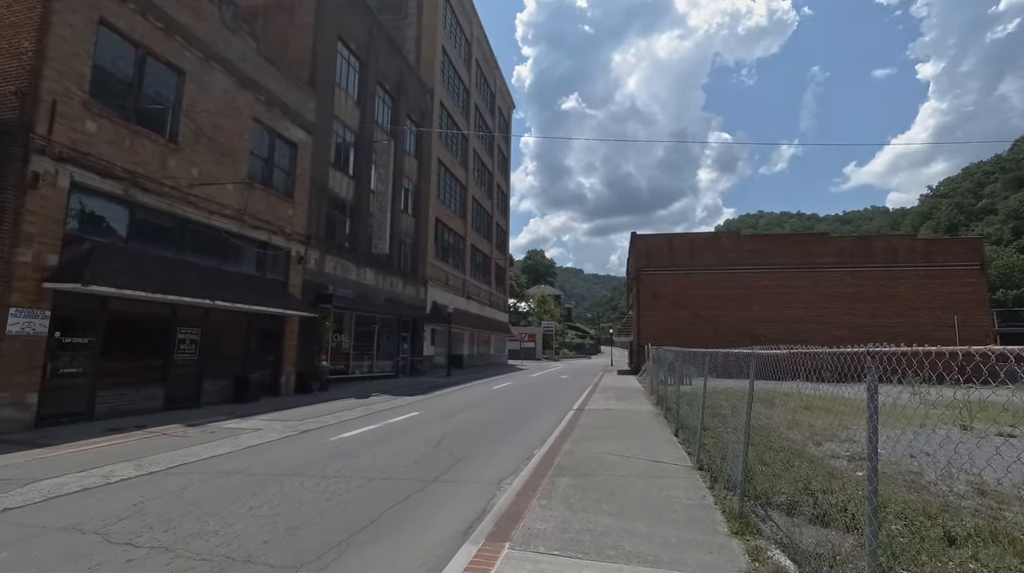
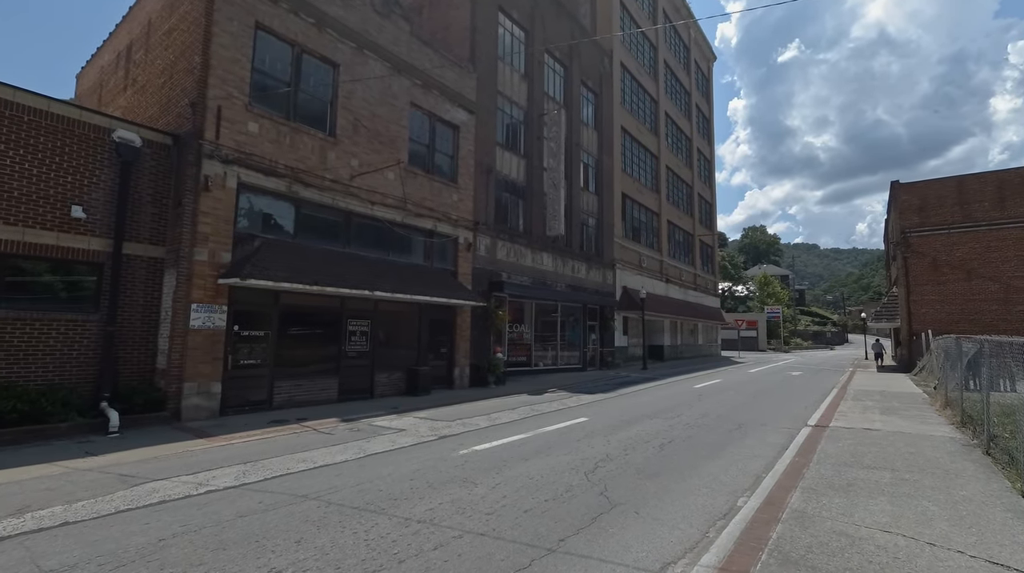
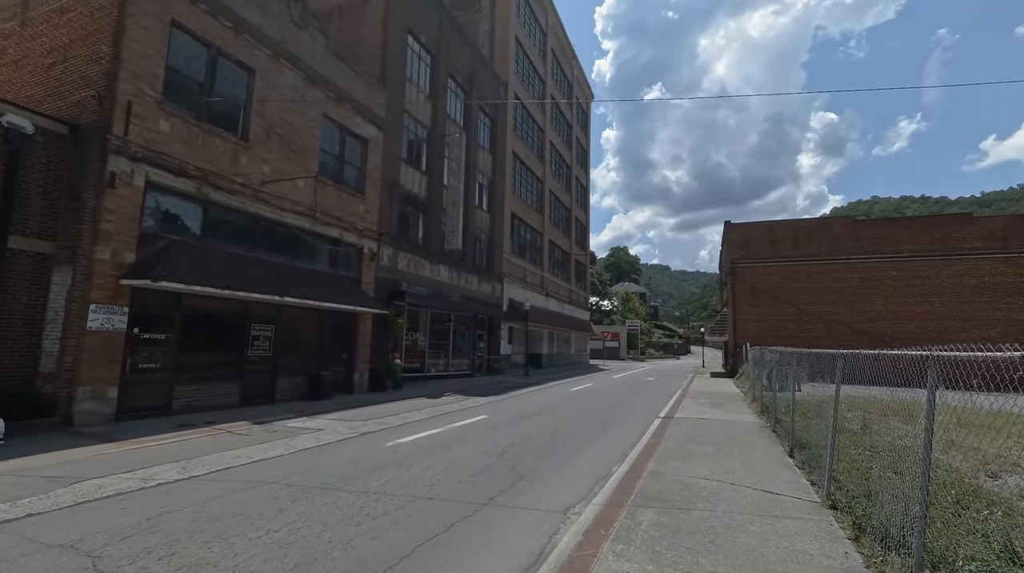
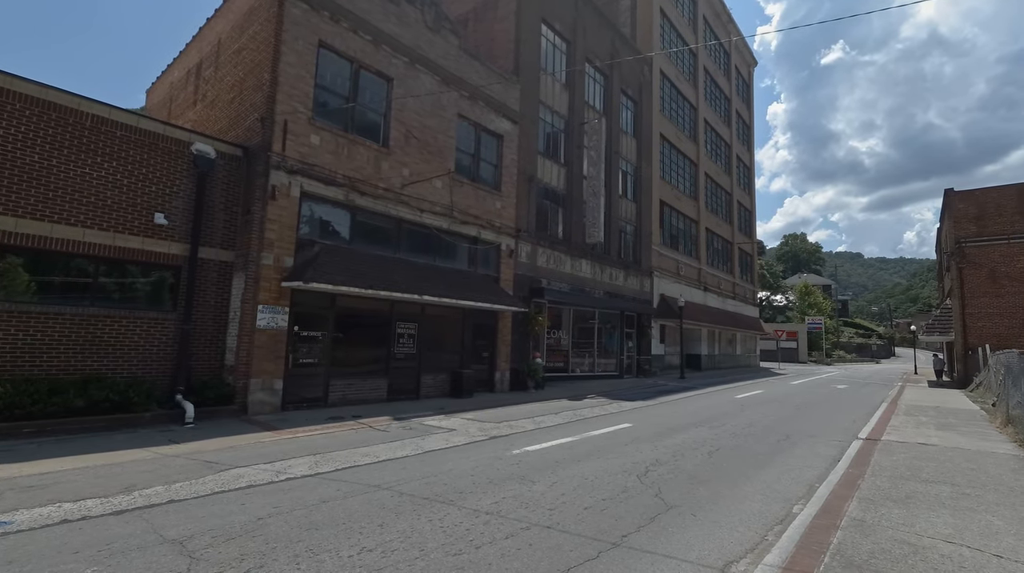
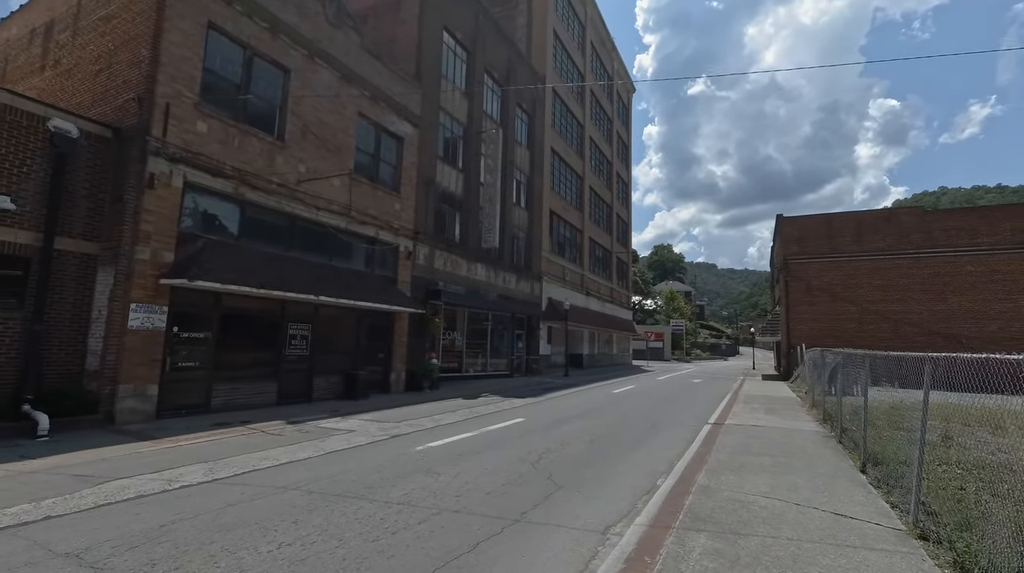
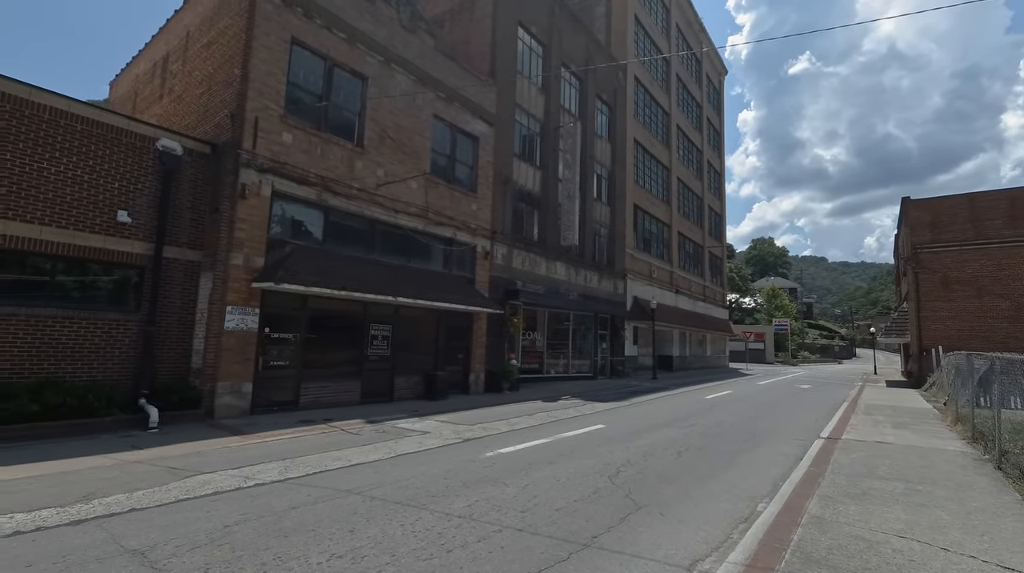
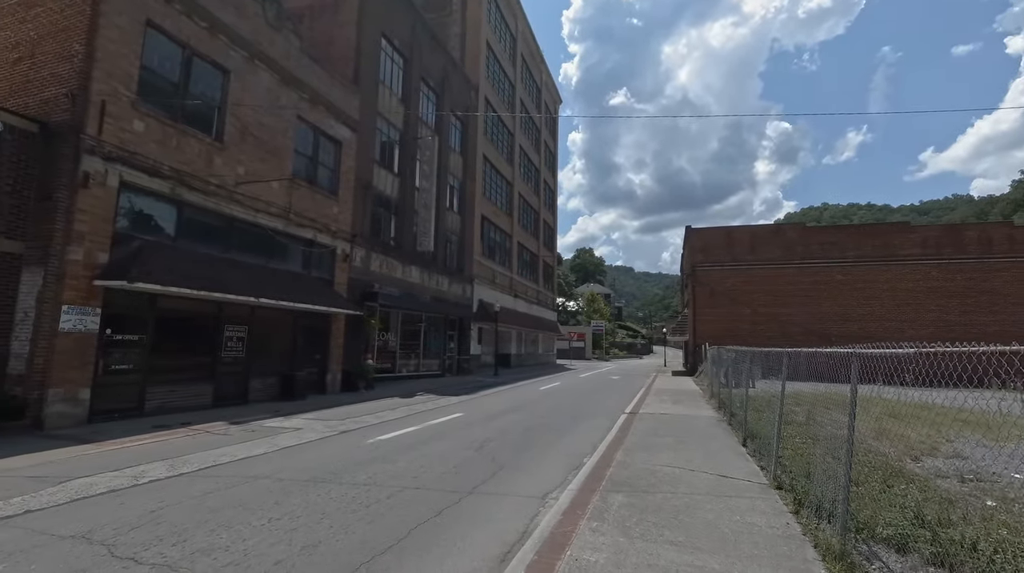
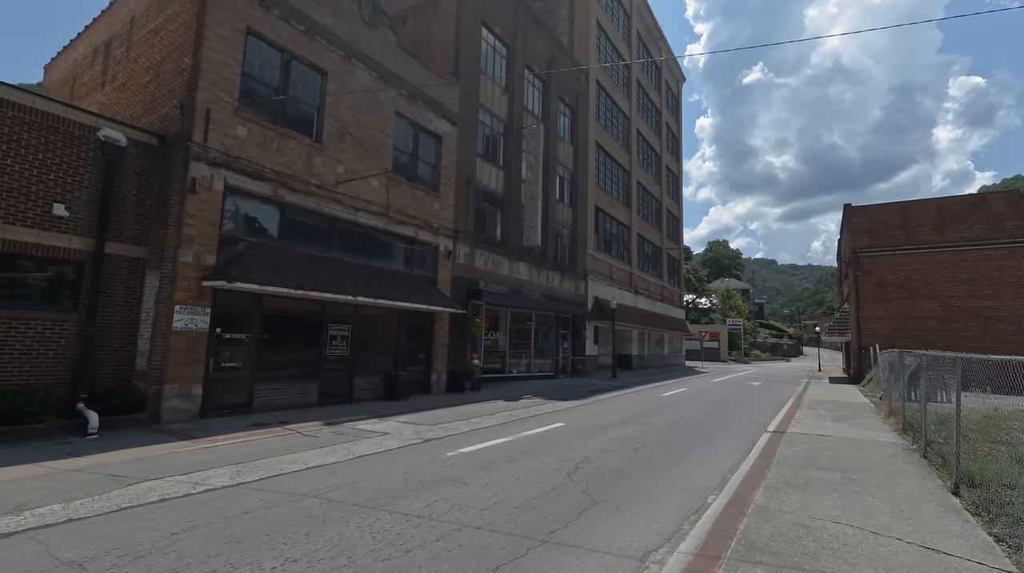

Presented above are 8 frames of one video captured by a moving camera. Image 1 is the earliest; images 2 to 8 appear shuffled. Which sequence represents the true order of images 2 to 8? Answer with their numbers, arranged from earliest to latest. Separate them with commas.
7, 3, 5, 8, 6, 4, 2
